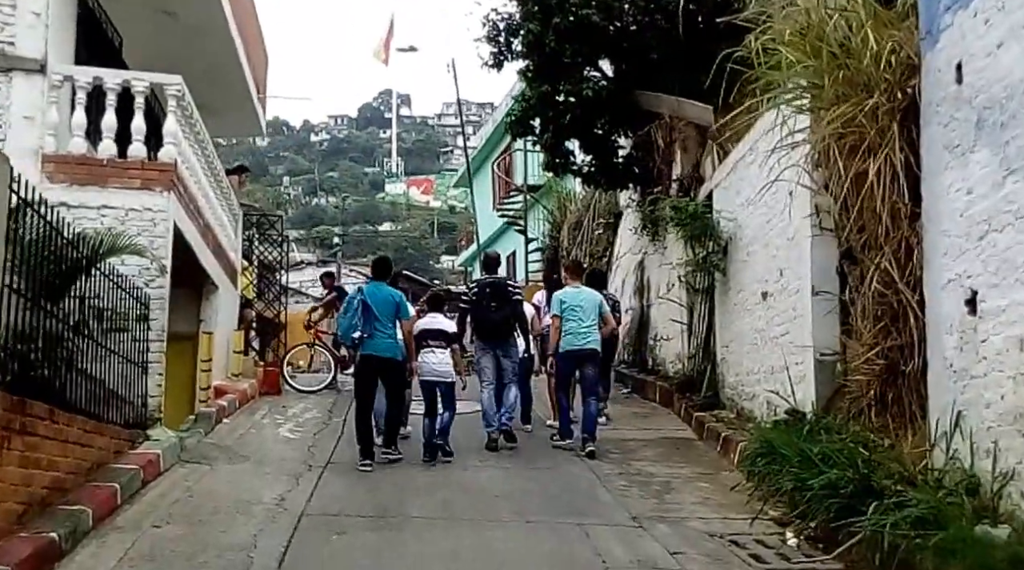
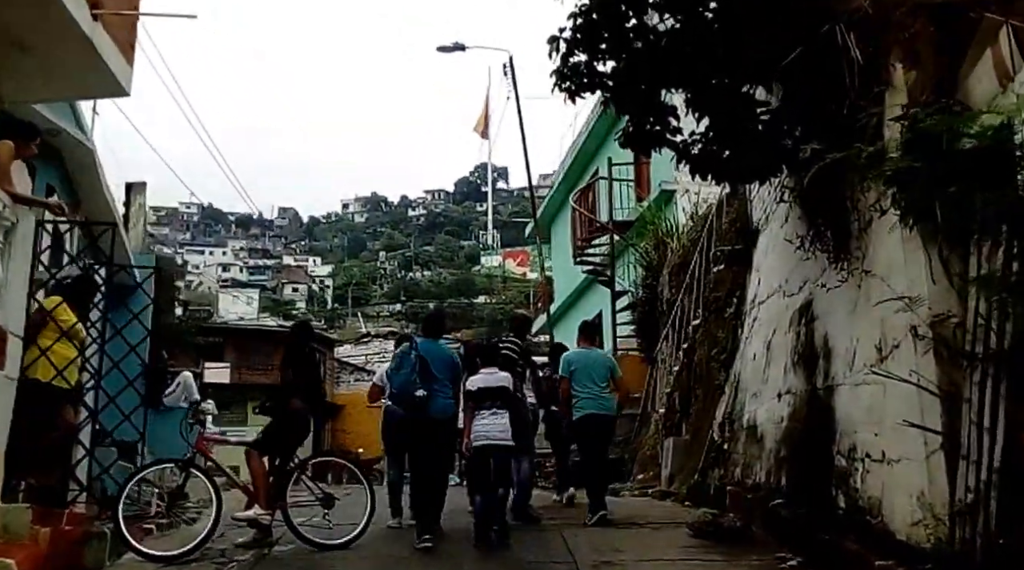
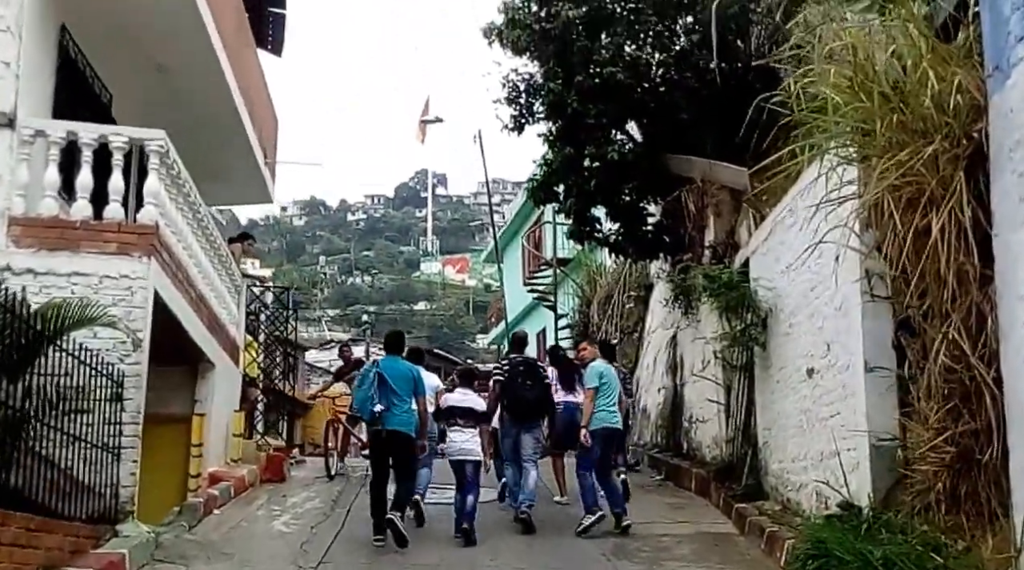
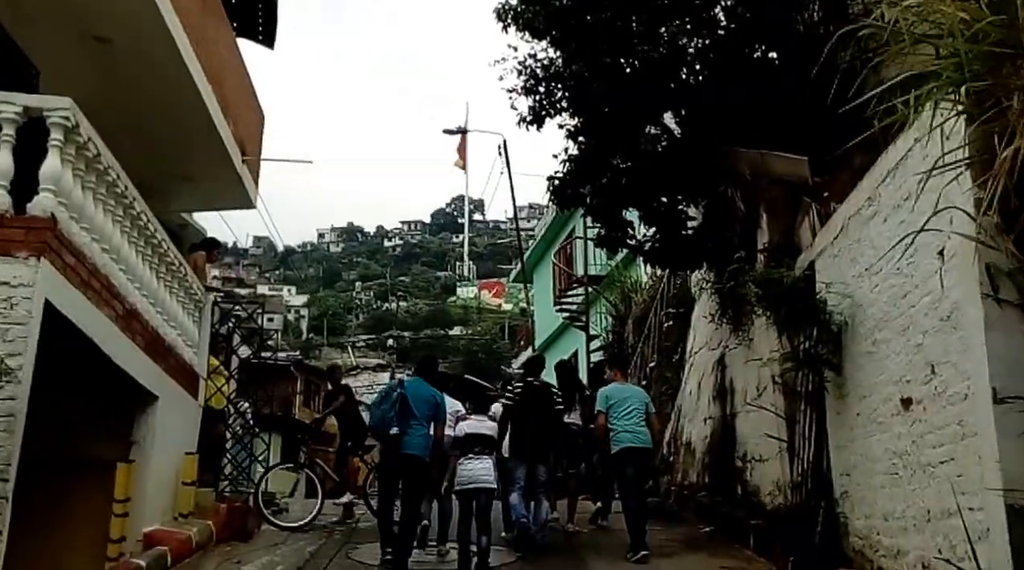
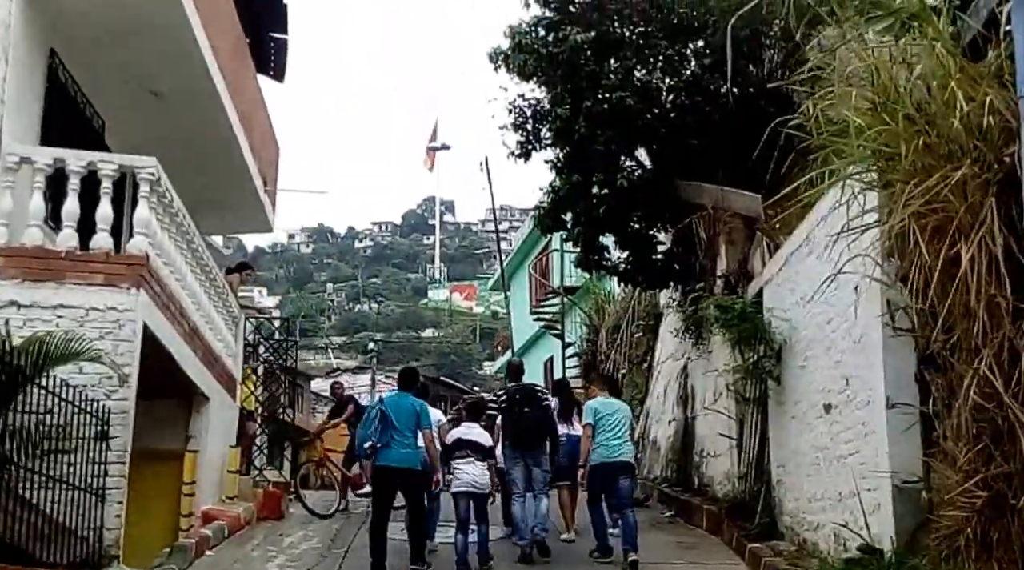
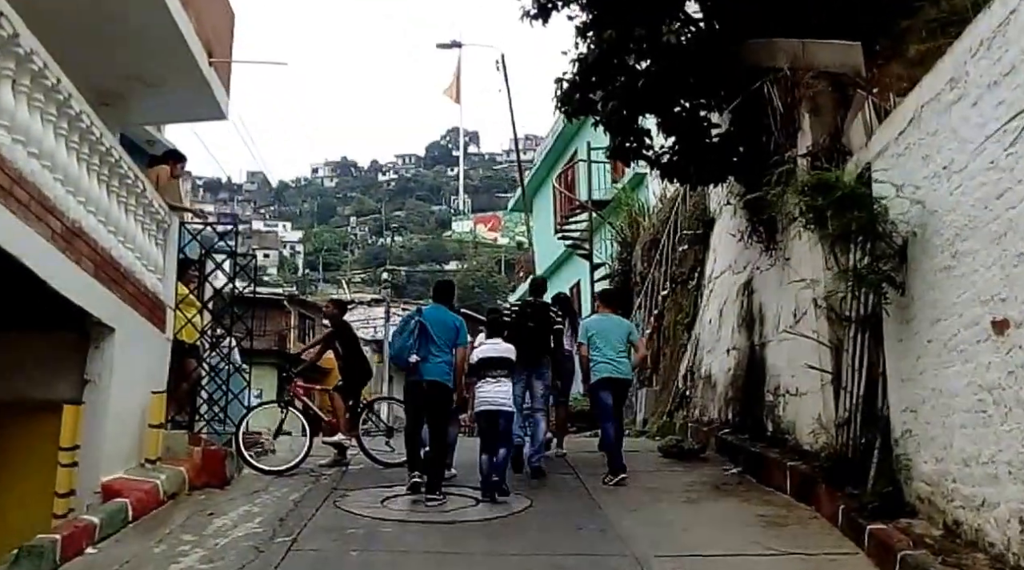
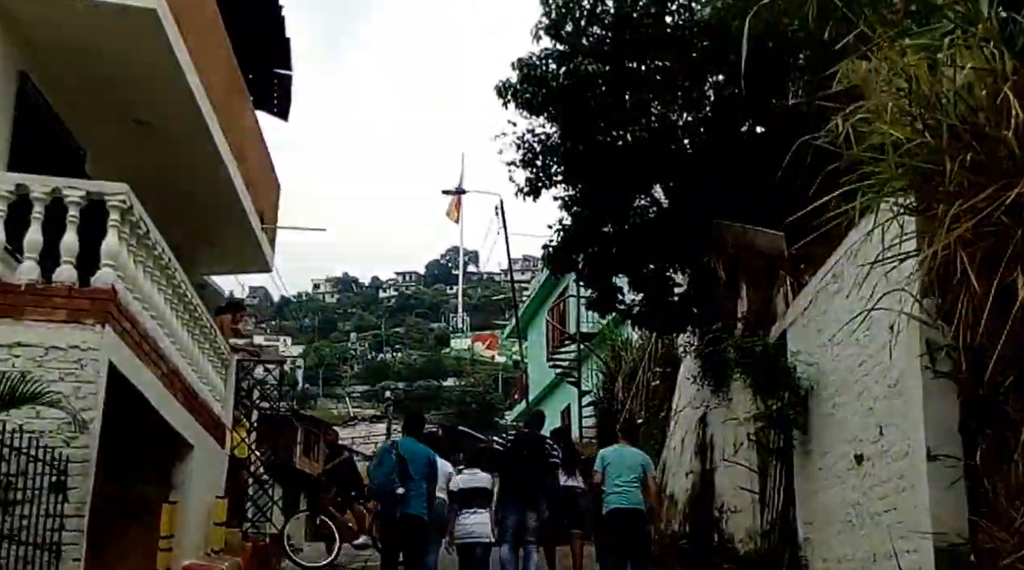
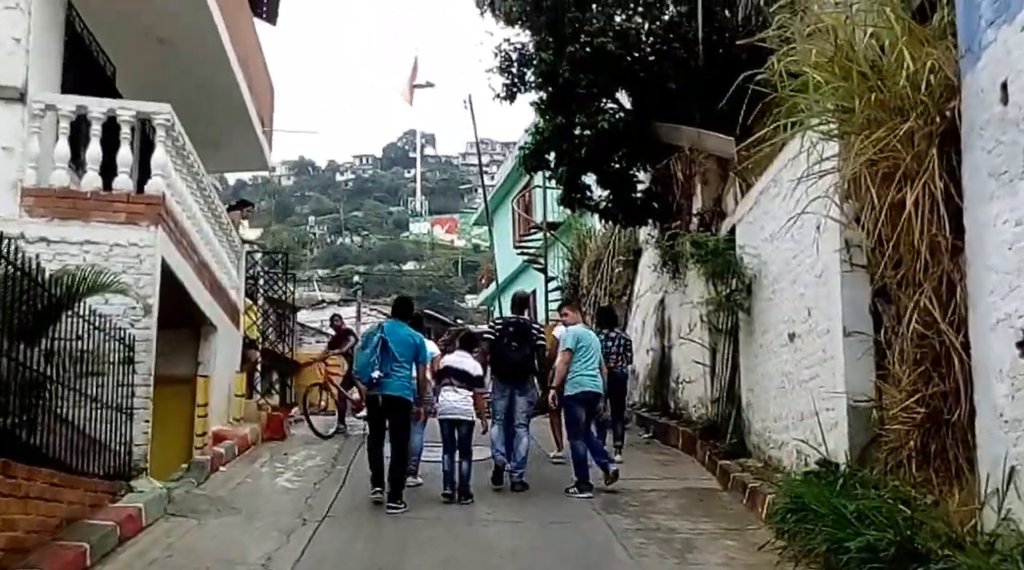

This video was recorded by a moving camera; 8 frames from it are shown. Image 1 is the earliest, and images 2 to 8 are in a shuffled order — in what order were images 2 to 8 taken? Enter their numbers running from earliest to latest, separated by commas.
8, 3, 5, 7, 4, 6, 2
